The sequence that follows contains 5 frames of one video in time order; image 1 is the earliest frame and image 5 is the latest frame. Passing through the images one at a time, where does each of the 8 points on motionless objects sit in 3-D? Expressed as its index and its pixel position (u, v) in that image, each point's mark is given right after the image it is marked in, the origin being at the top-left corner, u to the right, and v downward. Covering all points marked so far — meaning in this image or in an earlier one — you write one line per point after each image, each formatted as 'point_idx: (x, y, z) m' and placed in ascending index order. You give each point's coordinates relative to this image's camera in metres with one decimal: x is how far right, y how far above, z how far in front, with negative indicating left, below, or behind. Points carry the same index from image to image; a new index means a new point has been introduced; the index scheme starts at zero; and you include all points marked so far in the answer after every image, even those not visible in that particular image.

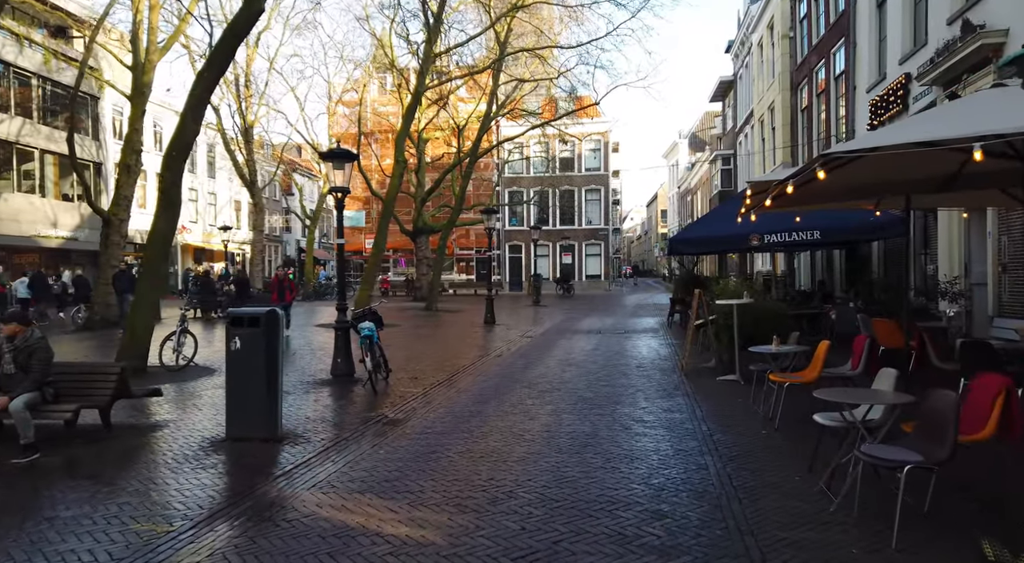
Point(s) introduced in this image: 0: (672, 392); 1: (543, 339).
0: (+2.0, -1.4, +9.4) m
1: (+0.8, -1.4, +17.8) m
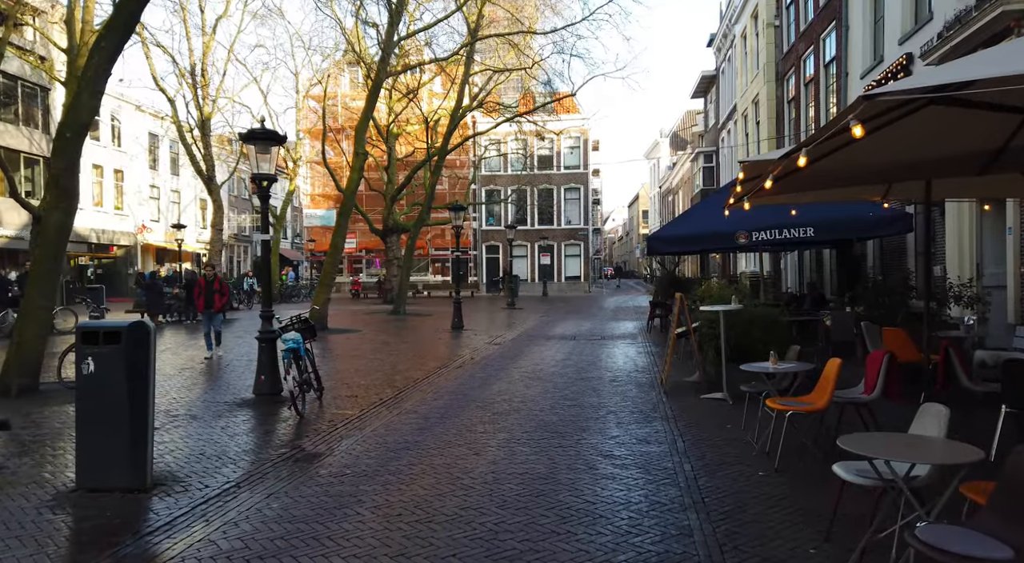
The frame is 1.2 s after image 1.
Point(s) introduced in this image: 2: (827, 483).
0: (+1.5, -1.4, +8.0) m
1: (0.0, -1.4, +16.4) m
2: (+2.2, -1.4, +5.2) m
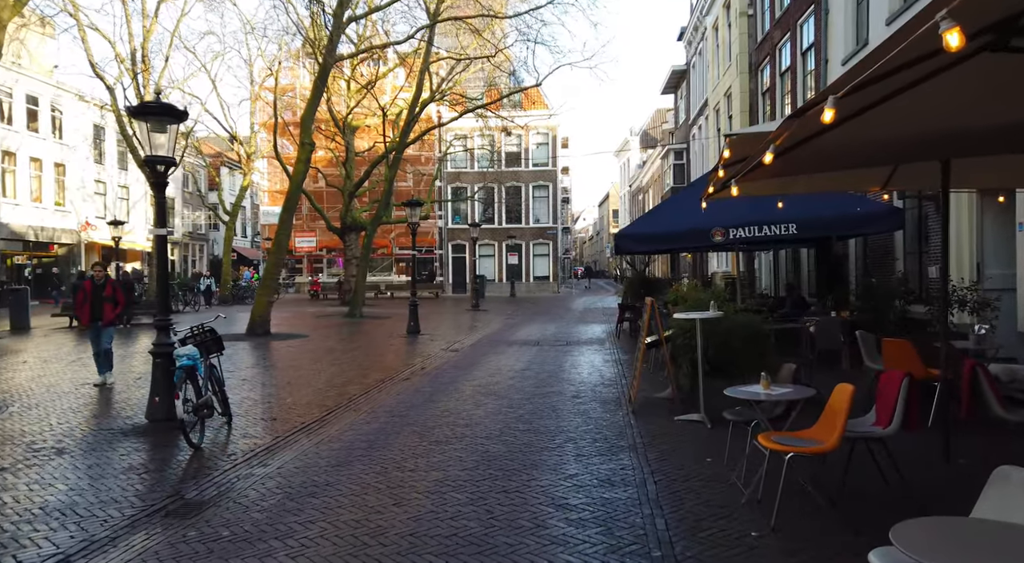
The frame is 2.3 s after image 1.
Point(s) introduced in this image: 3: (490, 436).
0: (+0.9, -1.5, +6.7) m
1: (-0.8, -1.5, +15.0) m
2: (+1.8, -1.4, +4.0) m
3: (-0.2, -1.5, +7.2) m
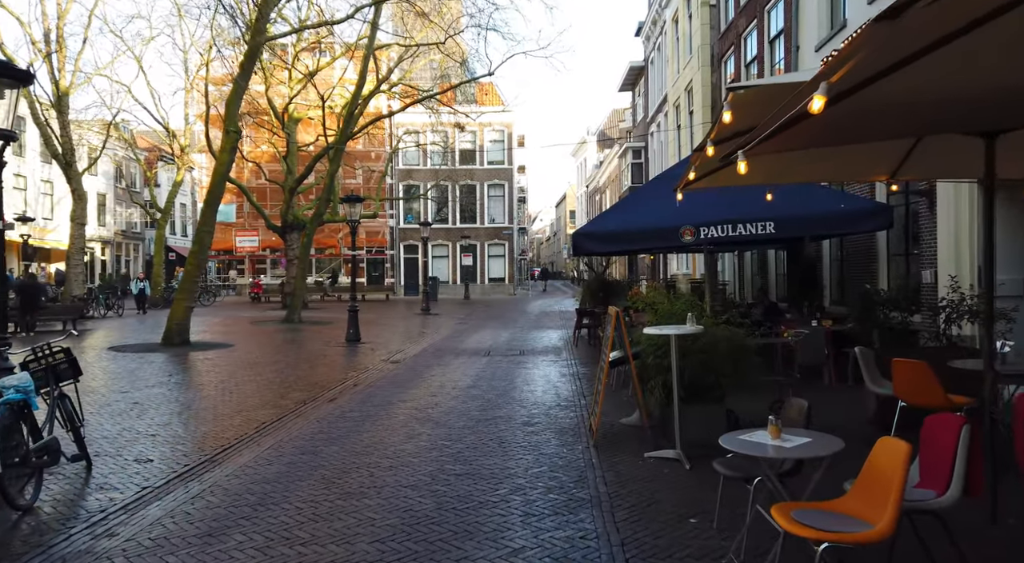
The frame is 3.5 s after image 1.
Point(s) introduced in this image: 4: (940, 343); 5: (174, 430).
0: (+0.4, -1.5, +5.3) m
1: (-1.8, -1.5, +13.5) m
2: (+1.4, -1.5, +2.6) m
3: (-0.7, -1.6, +5.7) m
4: (+4.2, -0.6, +7.4) m
5: (-3.6, -1.6, +8.0) m
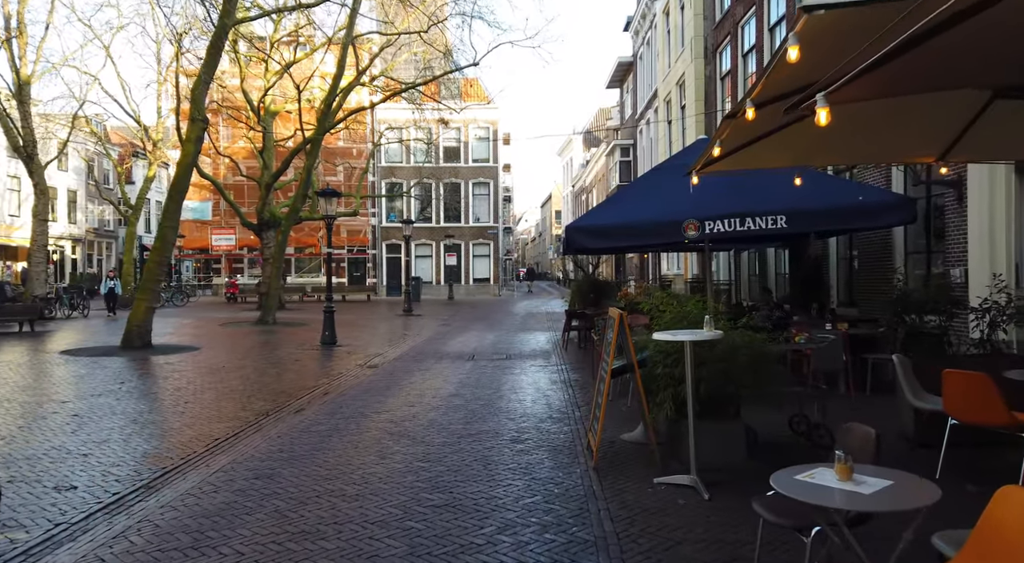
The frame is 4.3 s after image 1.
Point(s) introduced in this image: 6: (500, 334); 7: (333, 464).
0: (+0.4, -1.5, +4.4) m
1: (-2.0, -1.5, +12.6) m
2: (+1.4, -1.5, +1.7) m
3: (-0.8, -1.5, +4.8) m
4: (+4.1, -0.6, +6.5) m
5: (-3.7, -1.6, +7.0) m
6: (-0.3, -1.4, +19.0) m
7: (-1.5, -1.5, +6.3) m
